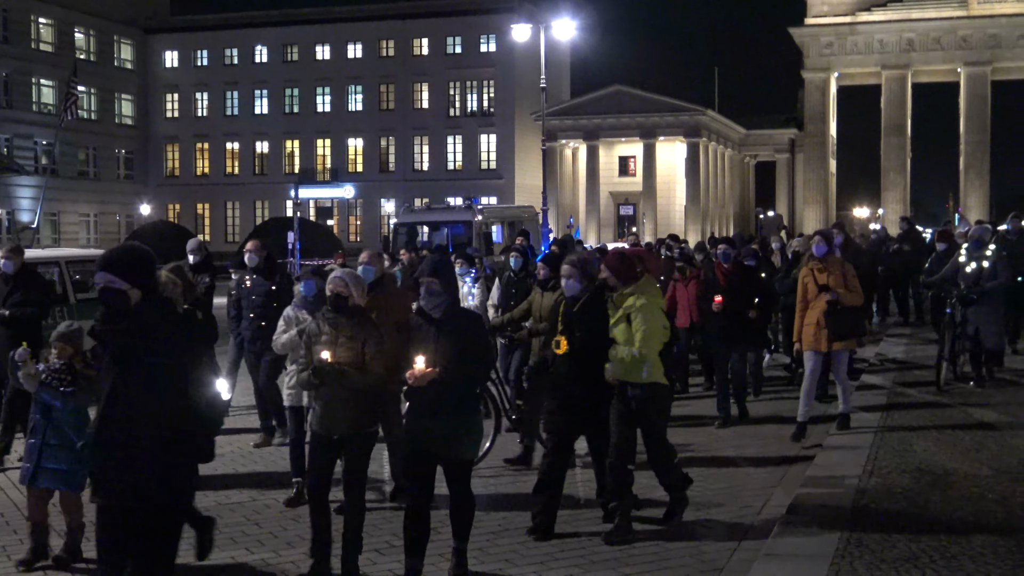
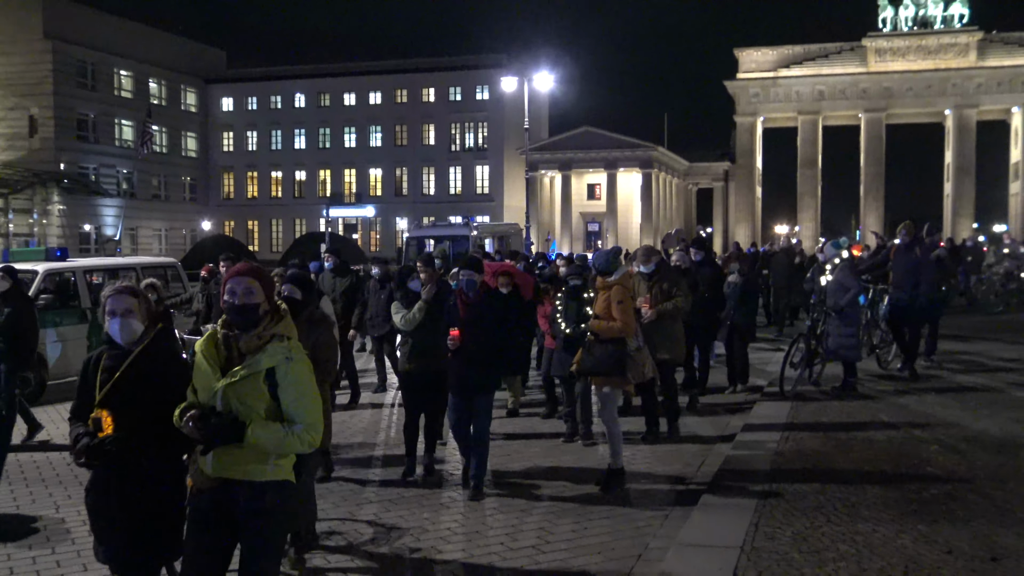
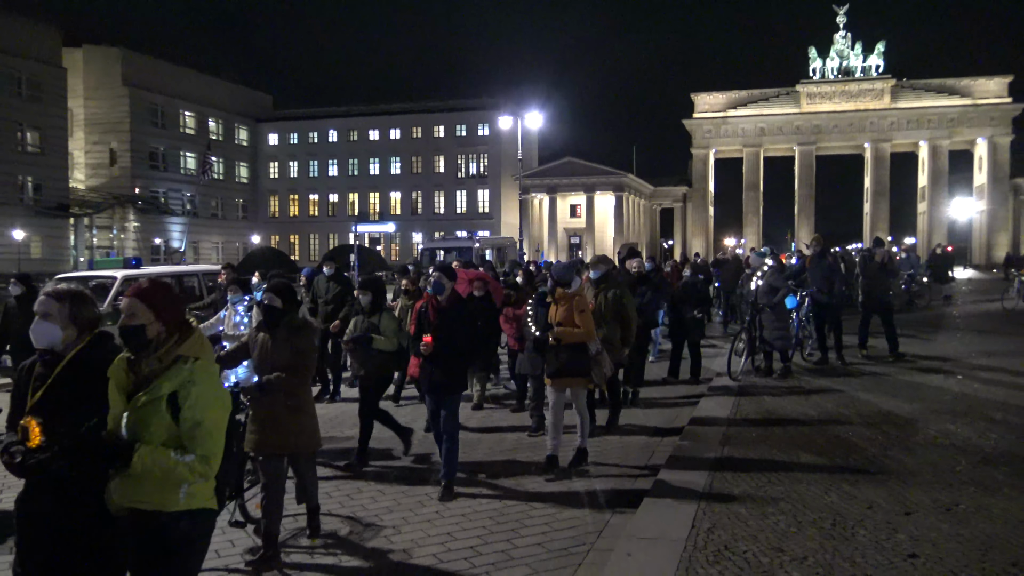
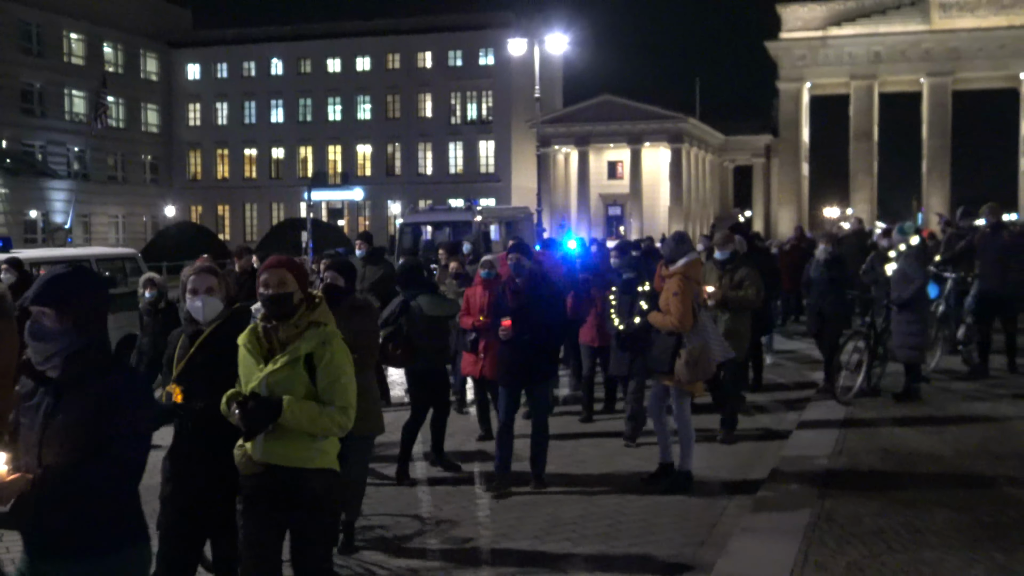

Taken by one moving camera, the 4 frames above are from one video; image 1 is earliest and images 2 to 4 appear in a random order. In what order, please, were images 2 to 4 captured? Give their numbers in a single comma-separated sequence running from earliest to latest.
4, 2, 3
